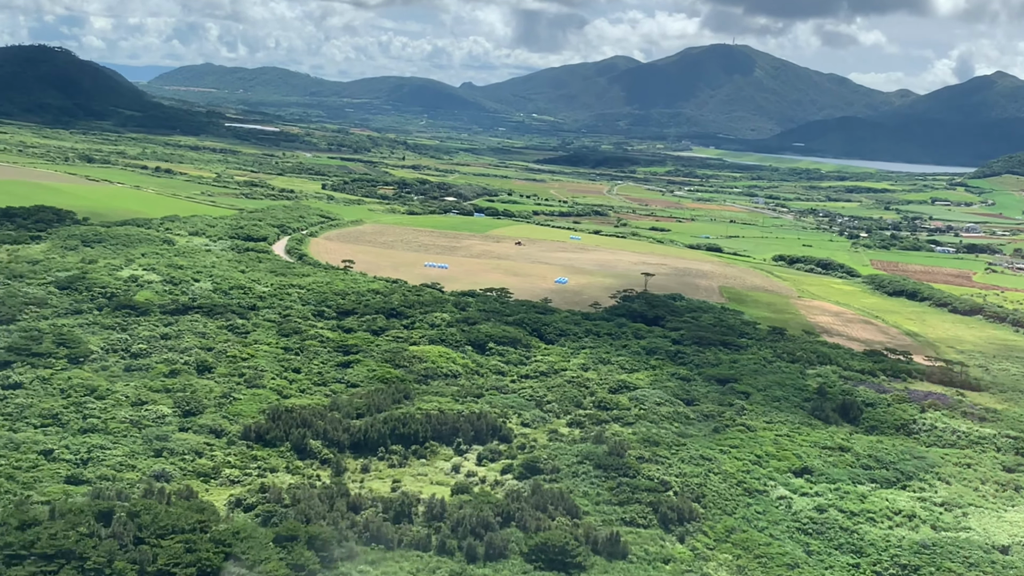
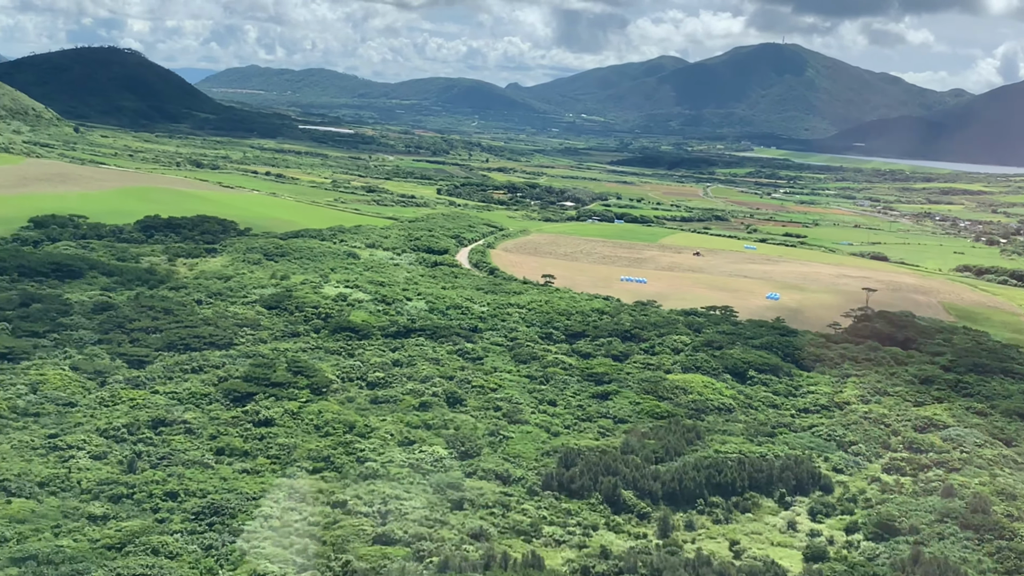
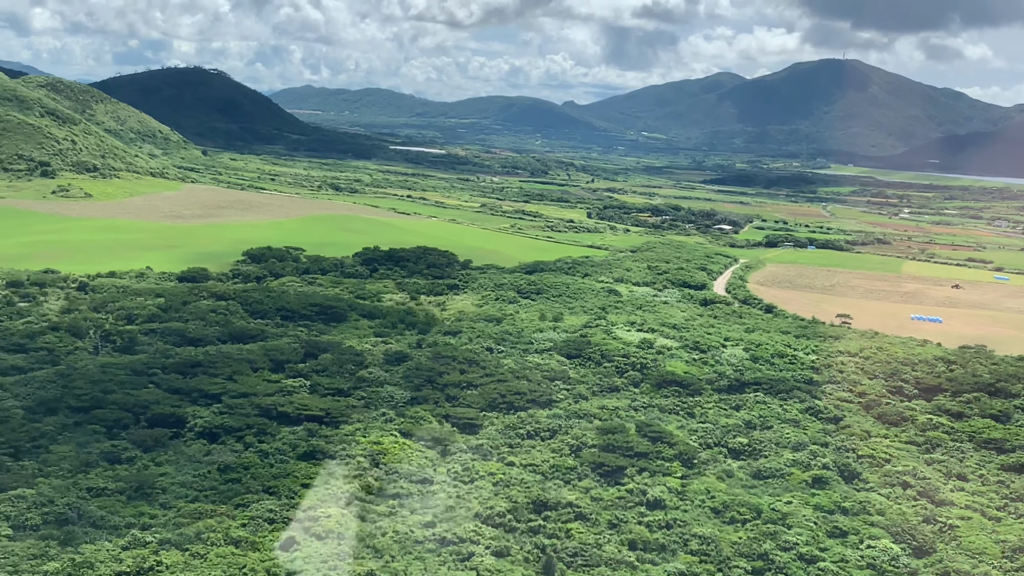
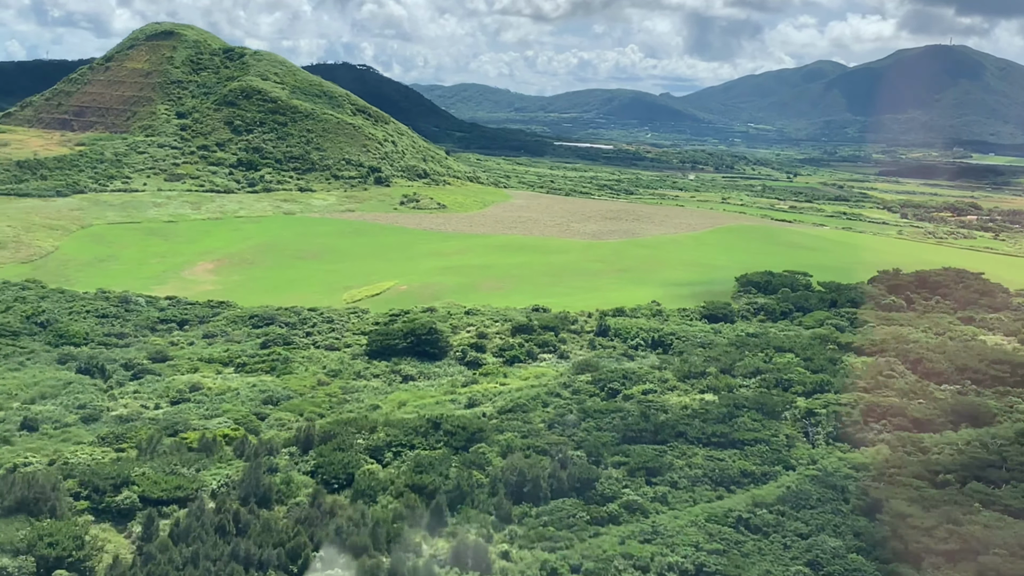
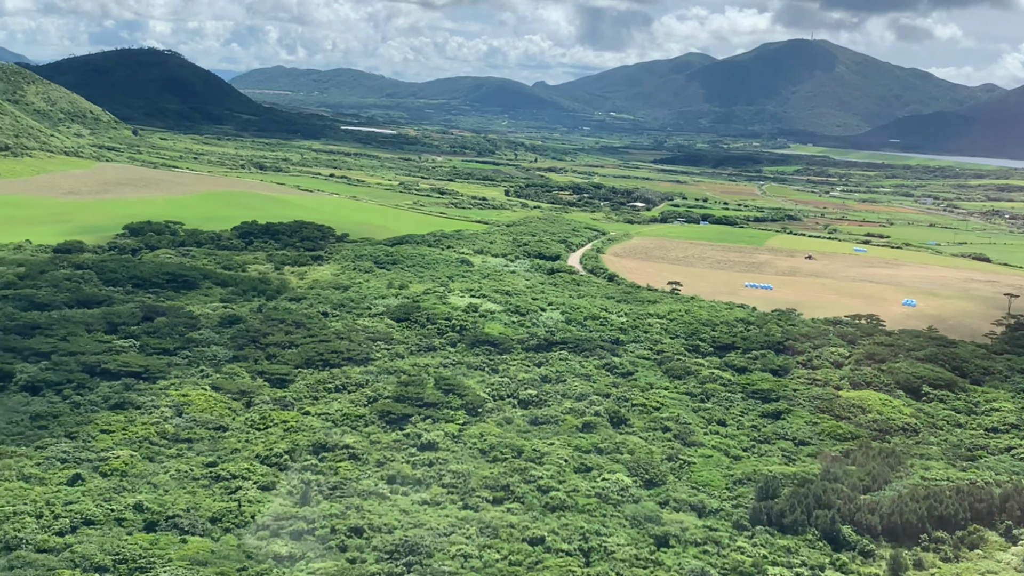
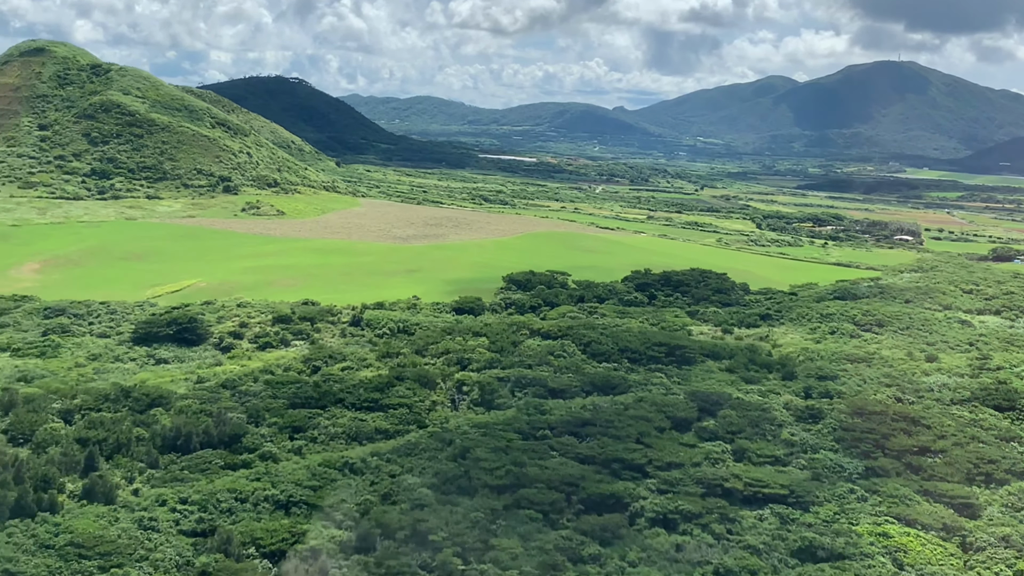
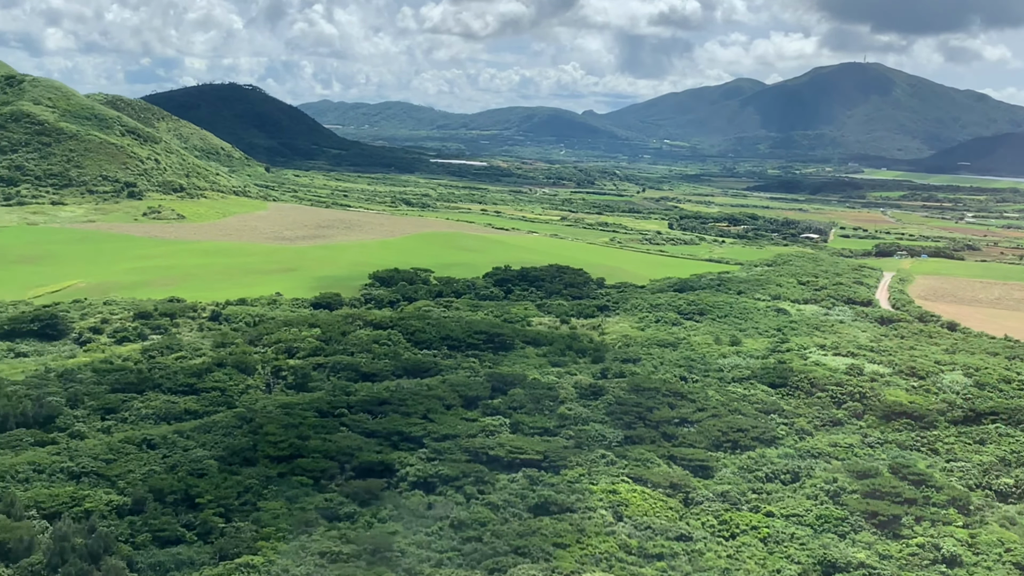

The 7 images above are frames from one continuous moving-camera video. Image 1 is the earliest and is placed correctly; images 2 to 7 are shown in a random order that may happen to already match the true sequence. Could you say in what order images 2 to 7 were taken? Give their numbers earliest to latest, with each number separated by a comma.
2, 5, 3, 7, 6, 4
